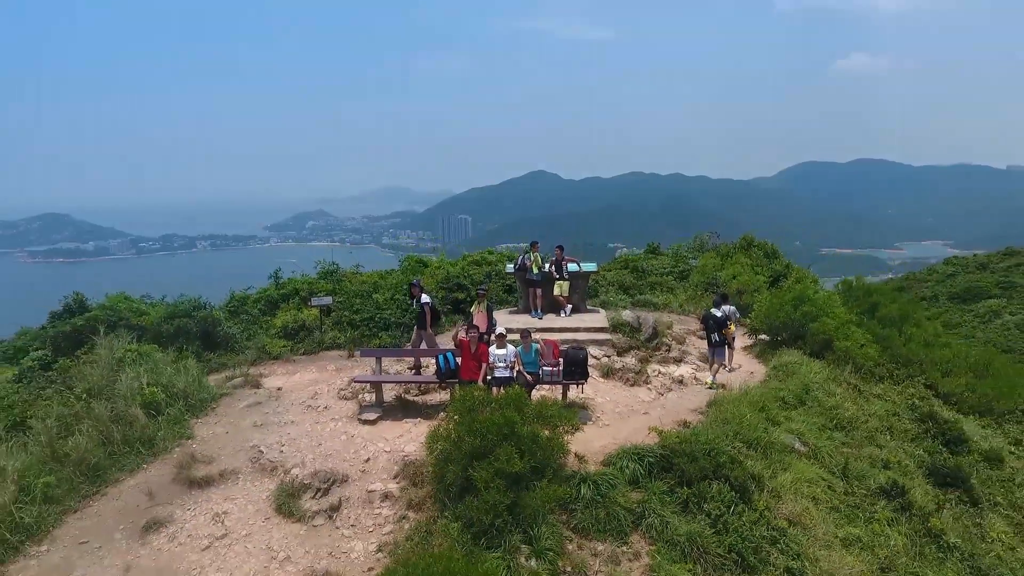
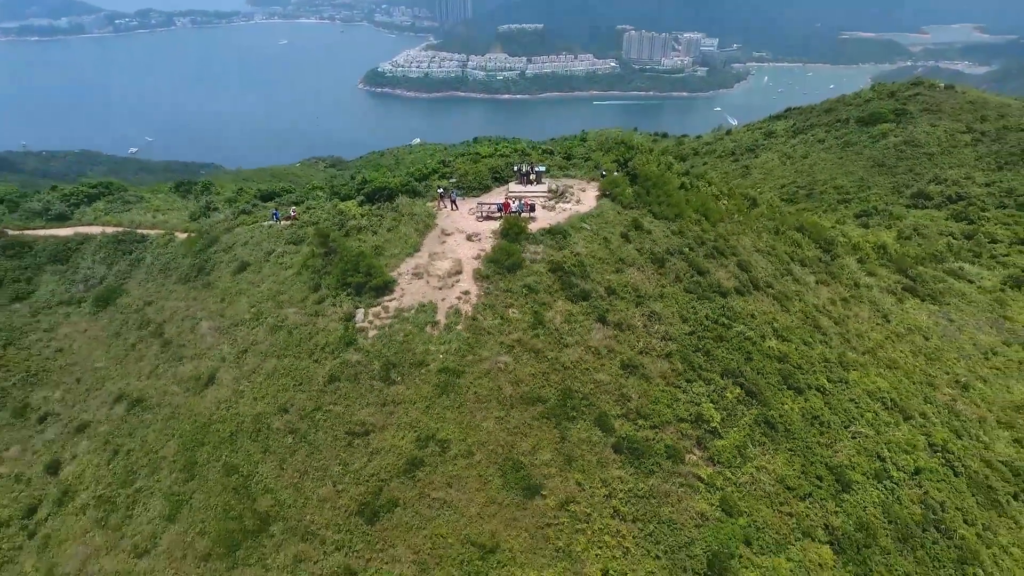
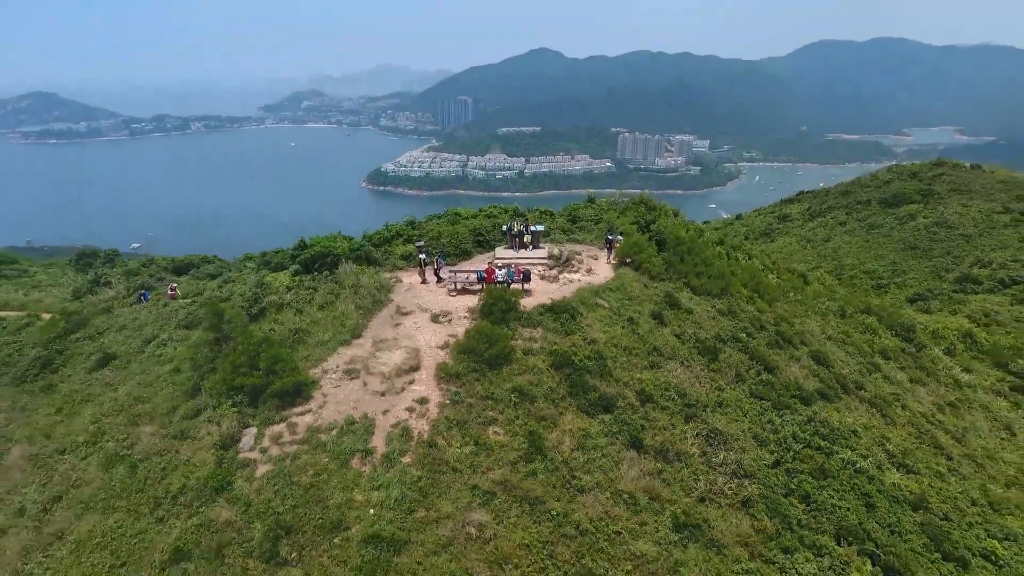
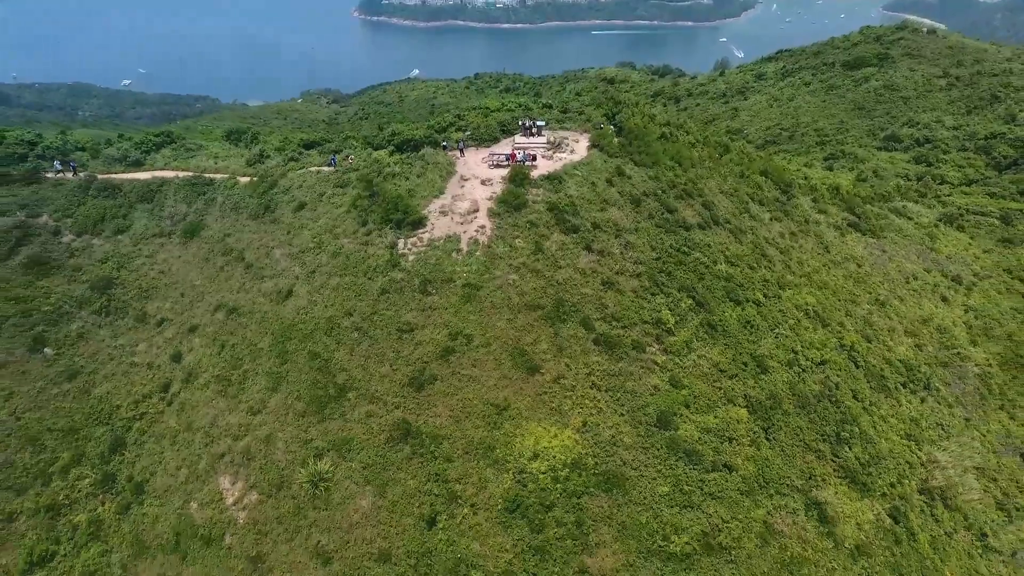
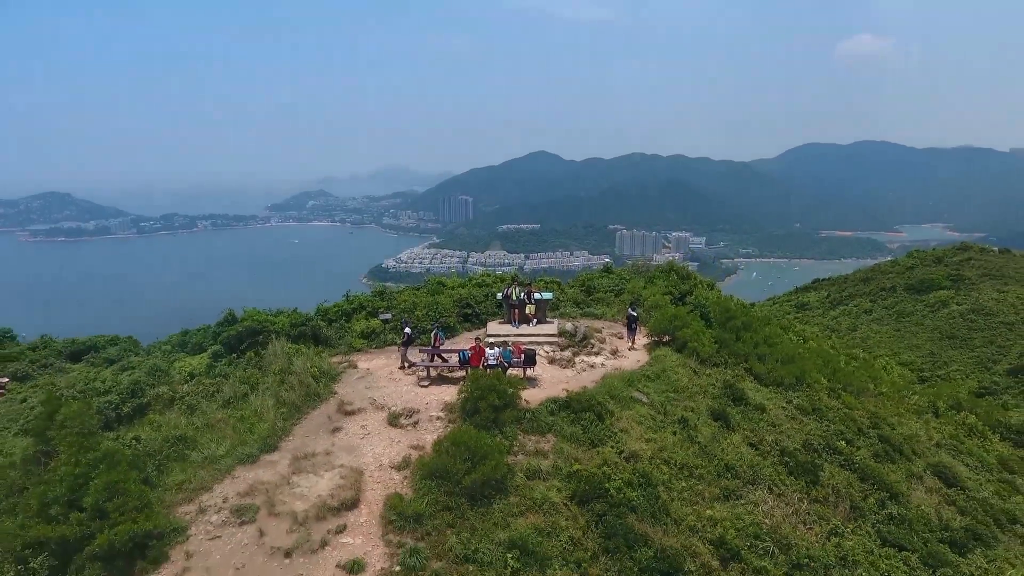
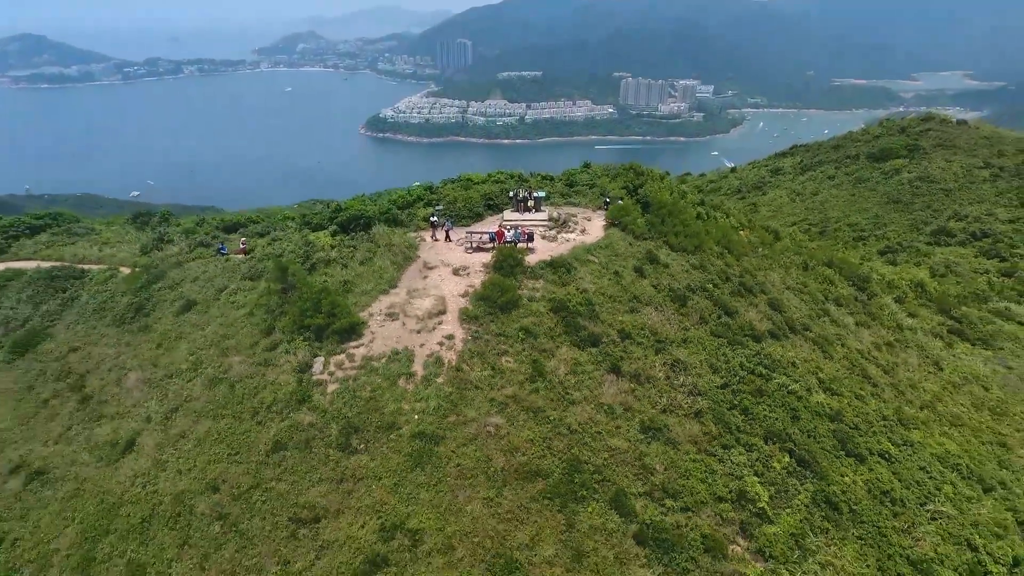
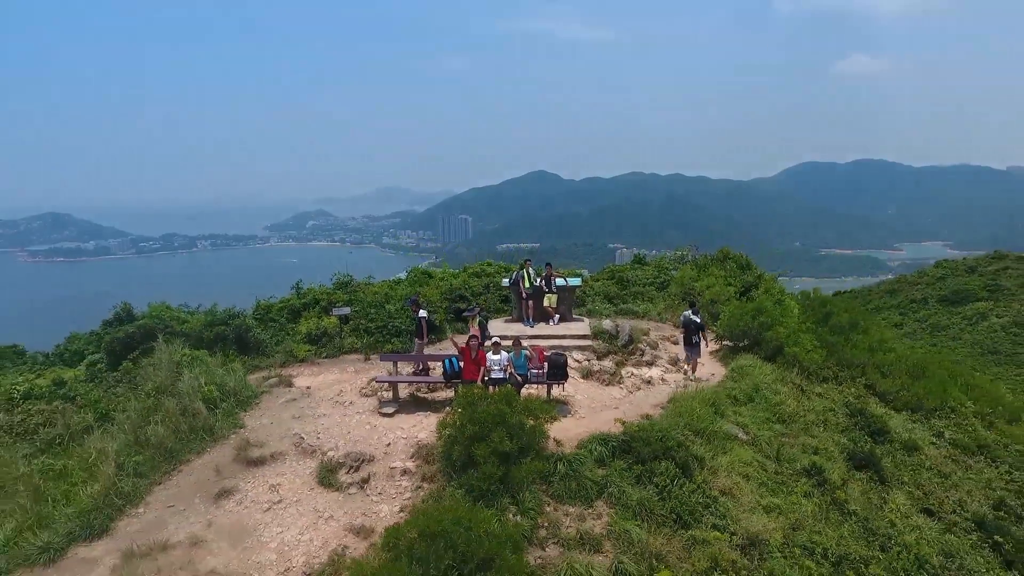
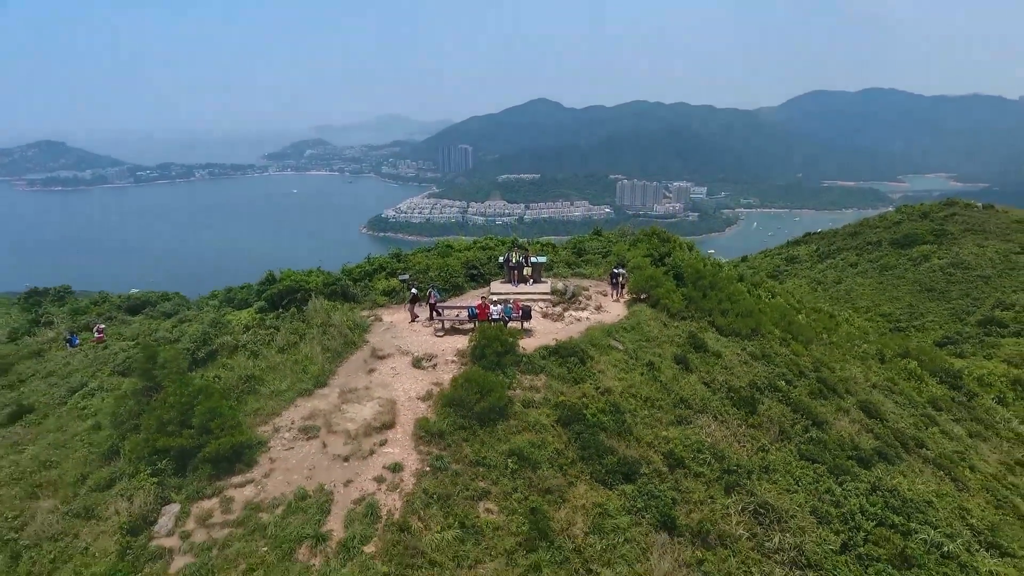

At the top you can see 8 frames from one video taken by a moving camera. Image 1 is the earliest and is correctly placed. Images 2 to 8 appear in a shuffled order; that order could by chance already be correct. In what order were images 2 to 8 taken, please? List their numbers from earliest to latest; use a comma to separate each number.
7, 5, 8, 3, 6, 2, 4
